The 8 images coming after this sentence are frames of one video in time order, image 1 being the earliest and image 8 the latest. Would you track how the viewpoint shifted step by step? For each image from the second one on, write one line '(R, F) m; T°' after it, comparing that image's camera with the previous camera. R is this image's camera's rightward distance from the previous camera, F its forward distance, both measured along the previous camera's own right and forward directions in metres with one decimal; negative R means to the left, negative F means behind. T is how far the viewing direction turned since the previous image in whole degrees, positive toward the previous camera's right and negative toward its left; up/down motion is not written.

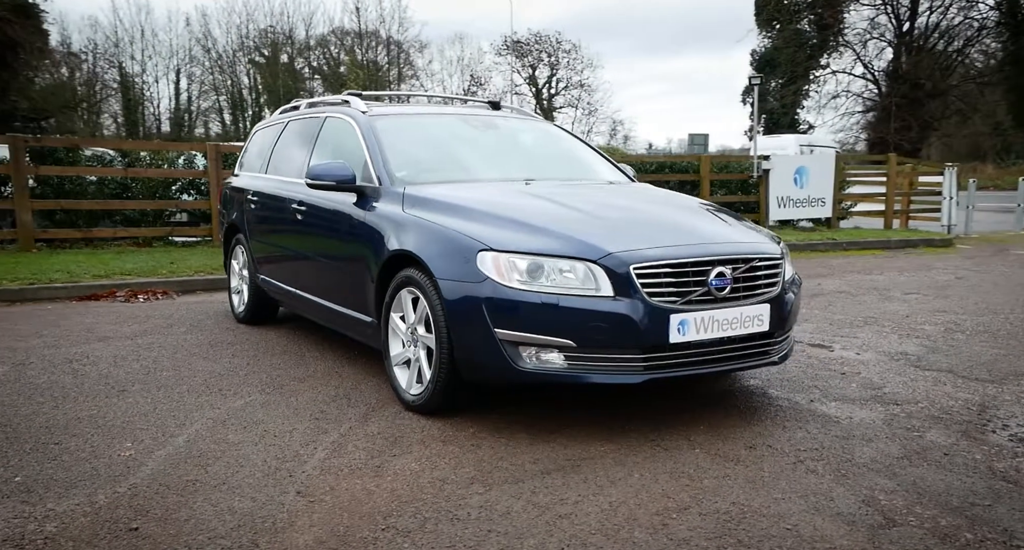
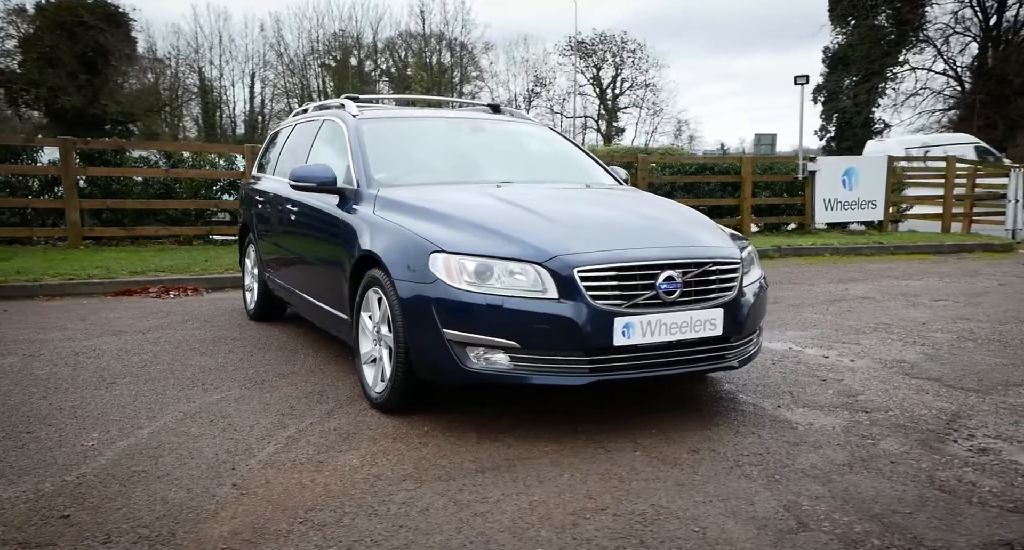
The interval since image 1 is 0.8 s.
(+0.4, 0.0) m; -3°
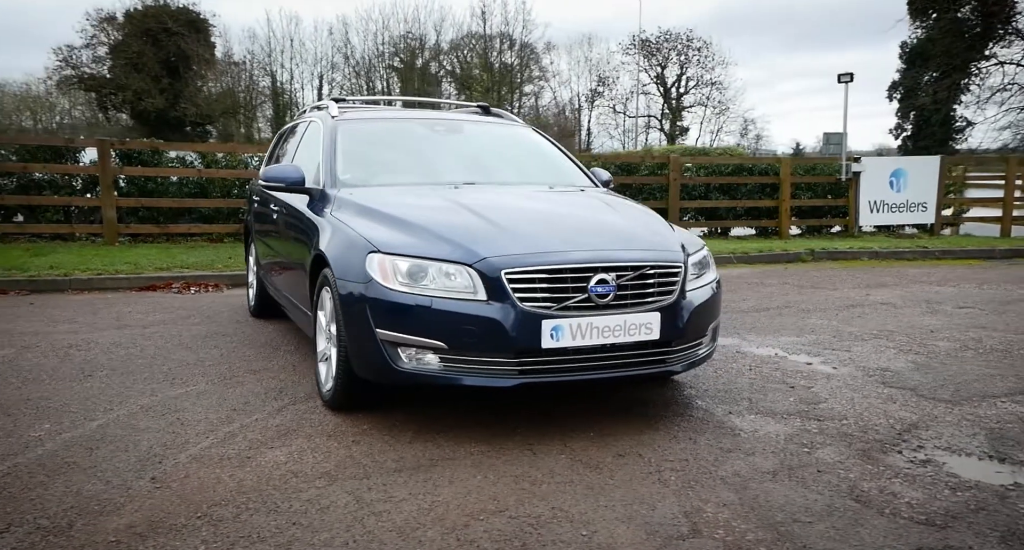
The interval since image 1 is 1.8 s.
(+0.4, 0.0) m; -3°
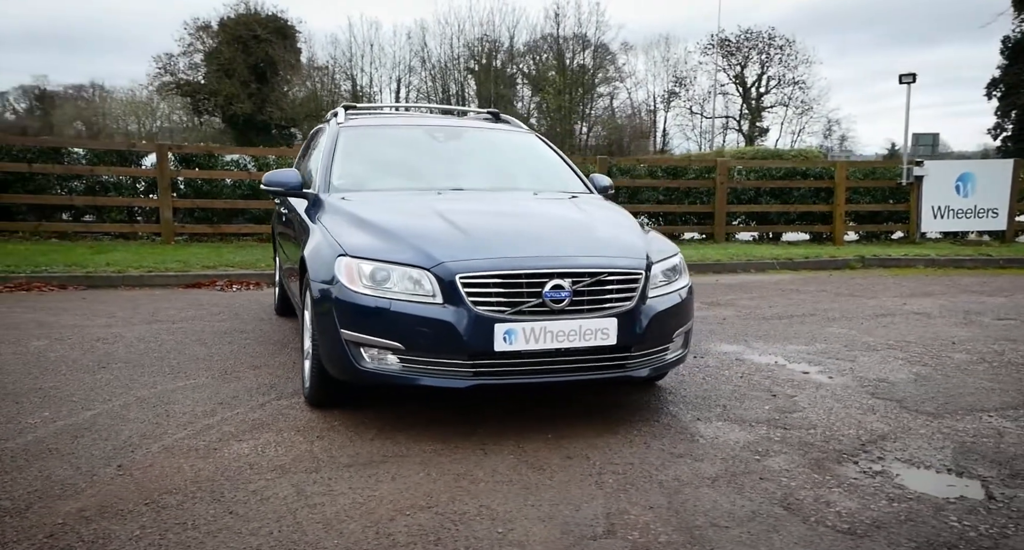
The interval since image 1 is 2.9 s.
(+0.4, -0.1) m; -4°
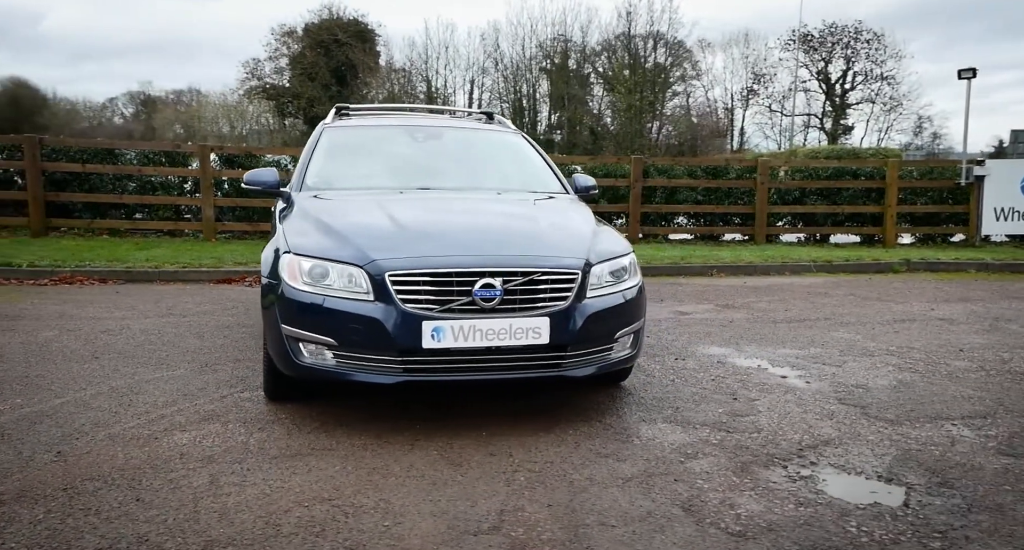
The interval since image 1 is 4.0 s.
(+0.5, 0.0) m; -4°
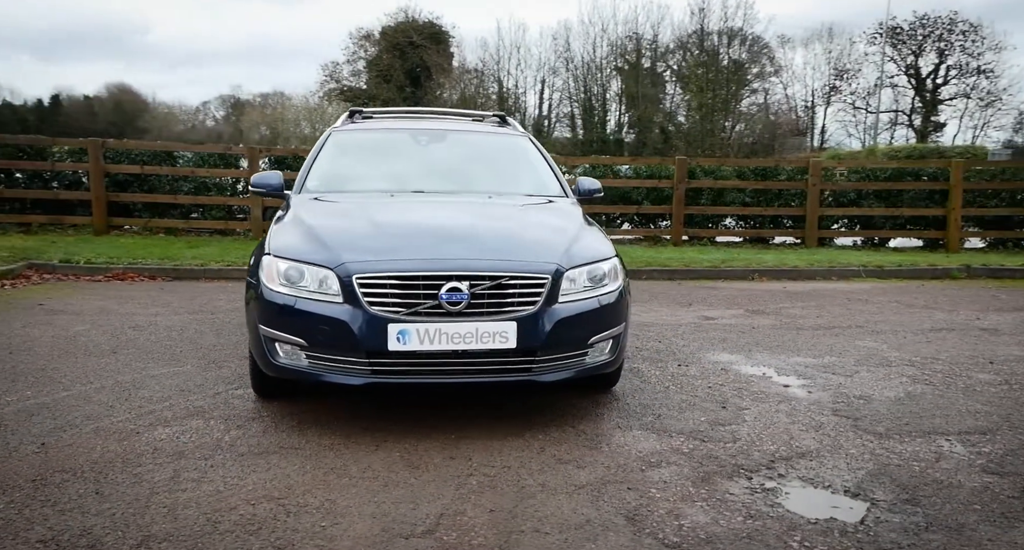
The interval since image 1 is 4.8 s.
(+0.4, 0.0) m; -4°
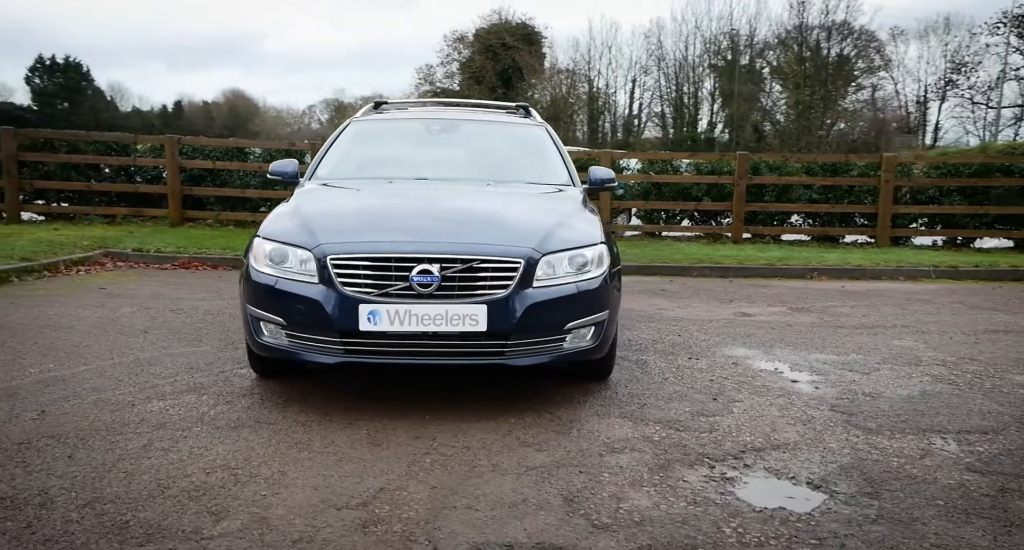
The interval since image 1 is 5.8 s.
(+0.4, 0.0) m; -5°
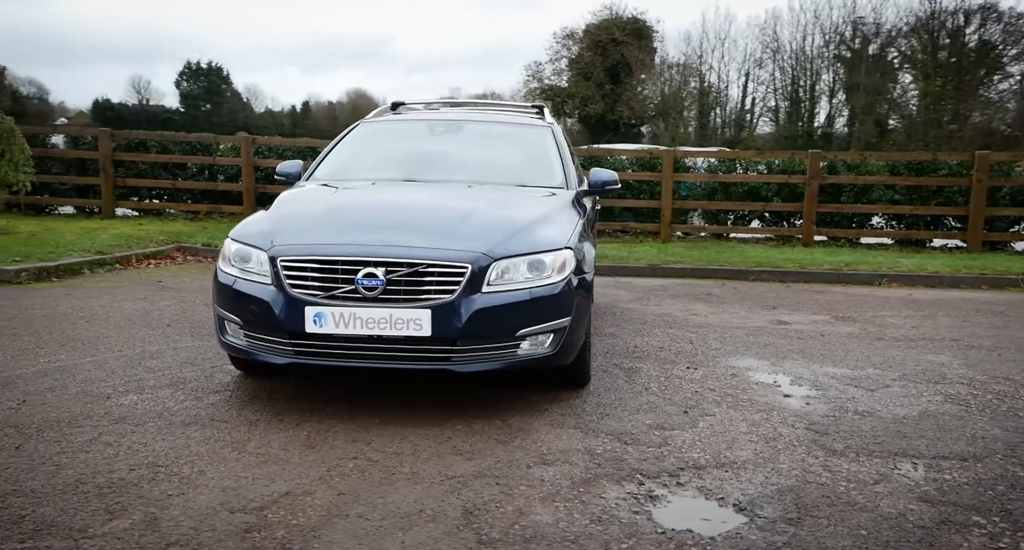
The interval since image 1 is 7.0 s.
(+0.6, 0.0) m; -6°
